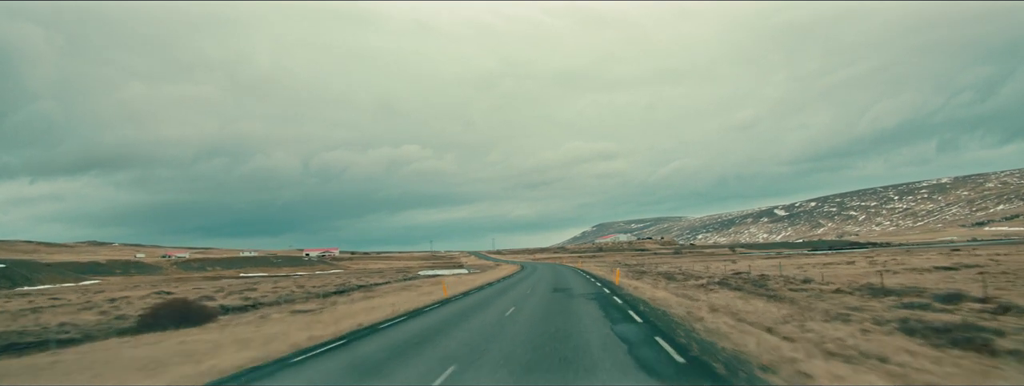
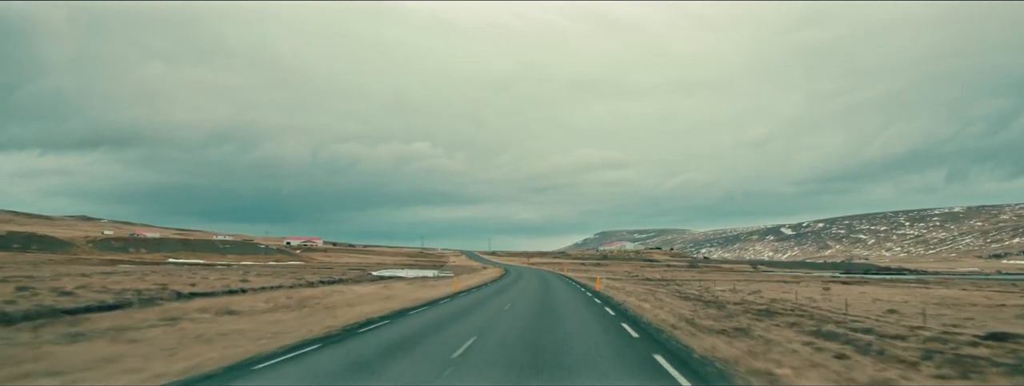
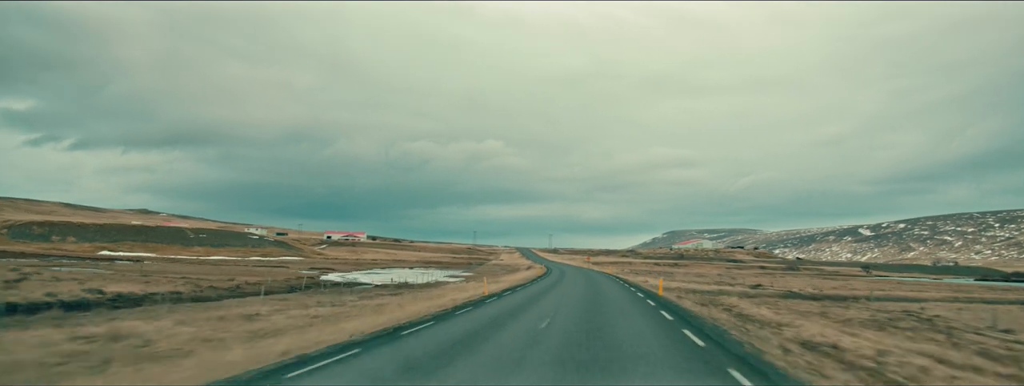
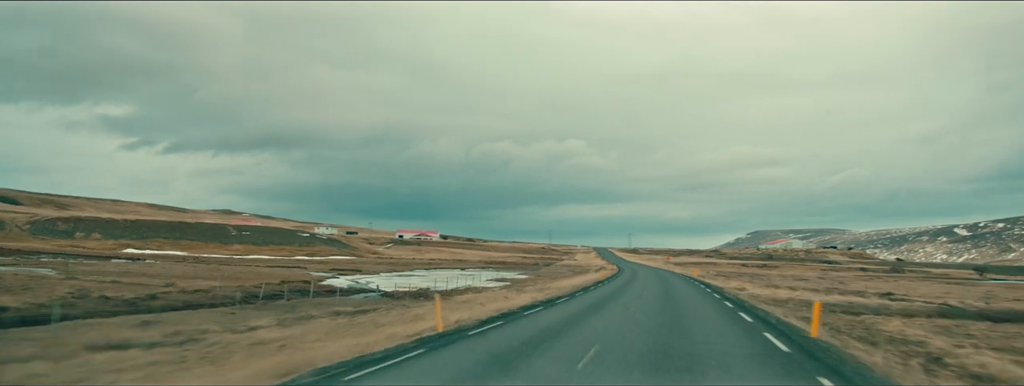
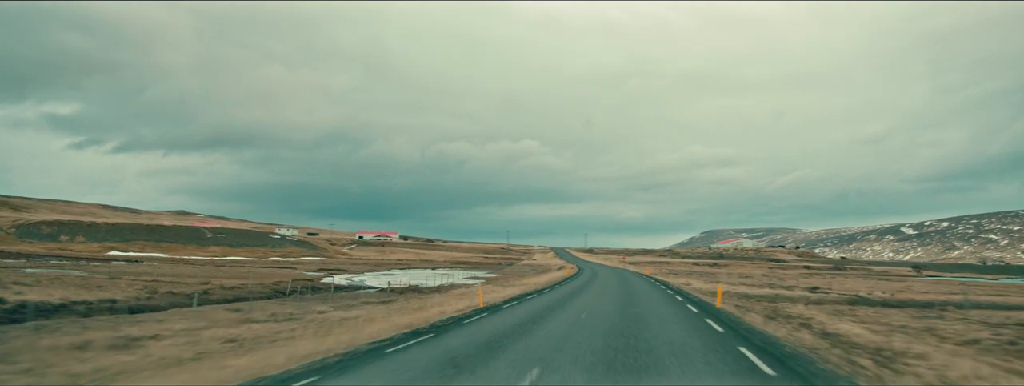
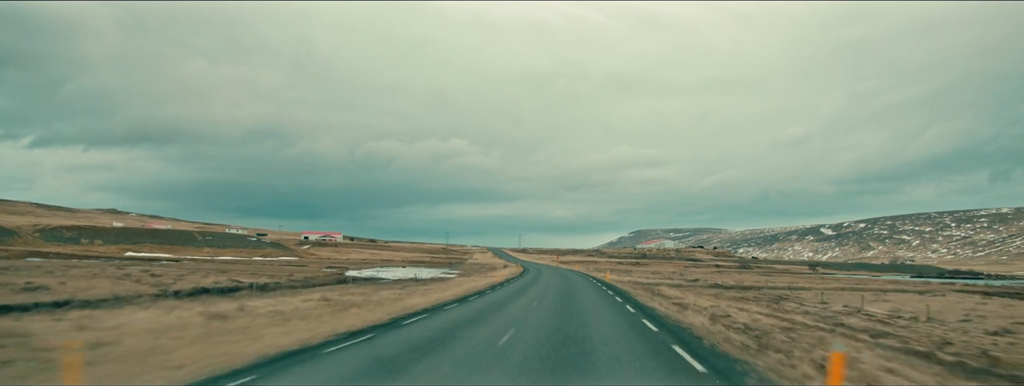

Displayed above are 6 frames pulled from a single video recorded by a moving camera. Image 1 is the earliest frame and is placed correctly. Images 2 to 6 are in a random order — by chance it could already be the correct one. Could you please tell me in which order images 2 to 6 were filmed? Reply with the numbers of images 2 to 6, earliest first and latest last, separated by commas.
2, 6, 3, 5, 4
